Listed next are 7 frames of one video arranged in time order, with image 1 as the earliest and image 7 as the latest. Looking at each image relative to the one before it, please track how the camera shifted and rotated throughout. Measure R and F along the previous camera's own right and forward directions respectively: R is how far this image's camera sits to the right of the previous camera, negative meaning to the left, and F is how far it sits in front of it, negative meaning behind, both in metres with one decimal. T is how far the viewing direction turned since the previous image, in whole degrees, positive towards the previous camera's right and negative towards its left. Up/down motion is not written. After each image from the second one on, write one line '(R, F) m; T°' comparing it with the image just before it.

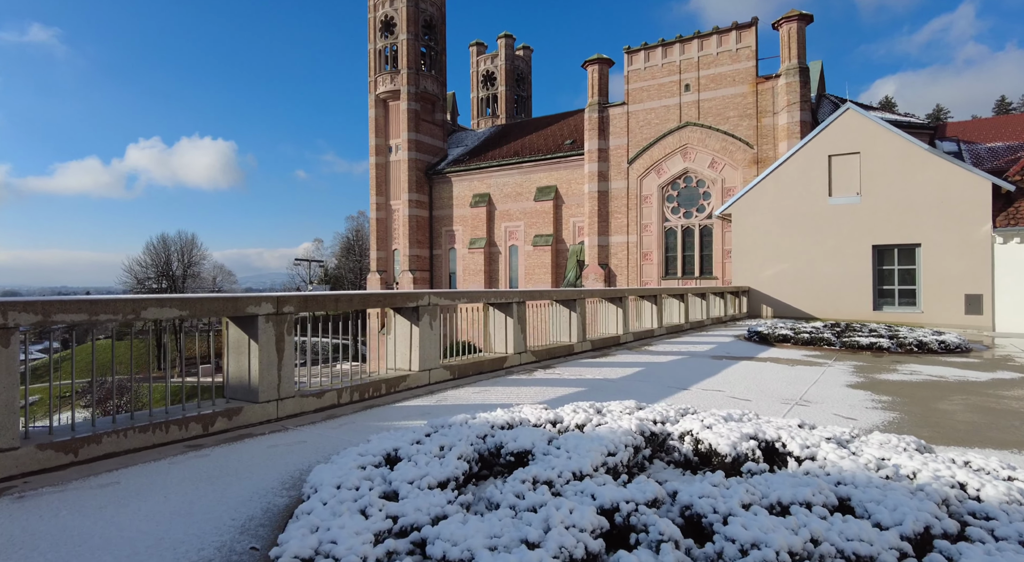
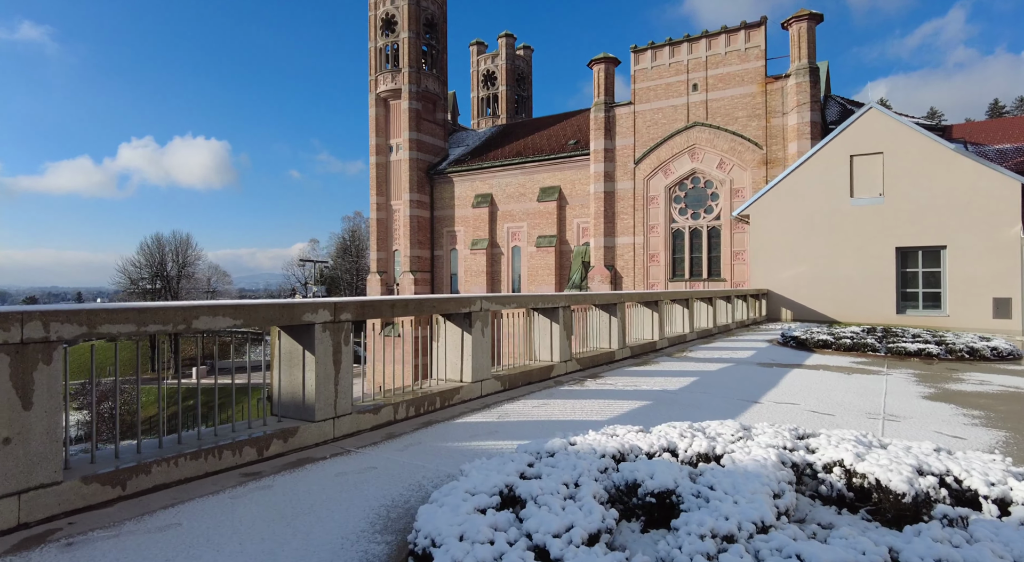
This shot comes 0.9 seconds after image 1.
(-0.5, +0.5) m; +1°
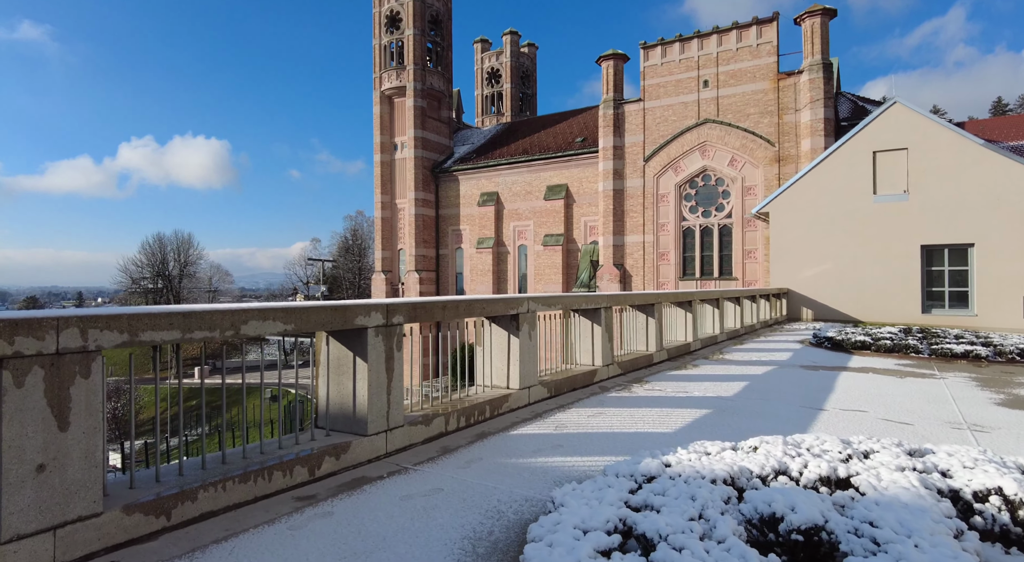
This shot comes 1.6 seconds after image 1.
(-0.4, +0.4) m; 0°
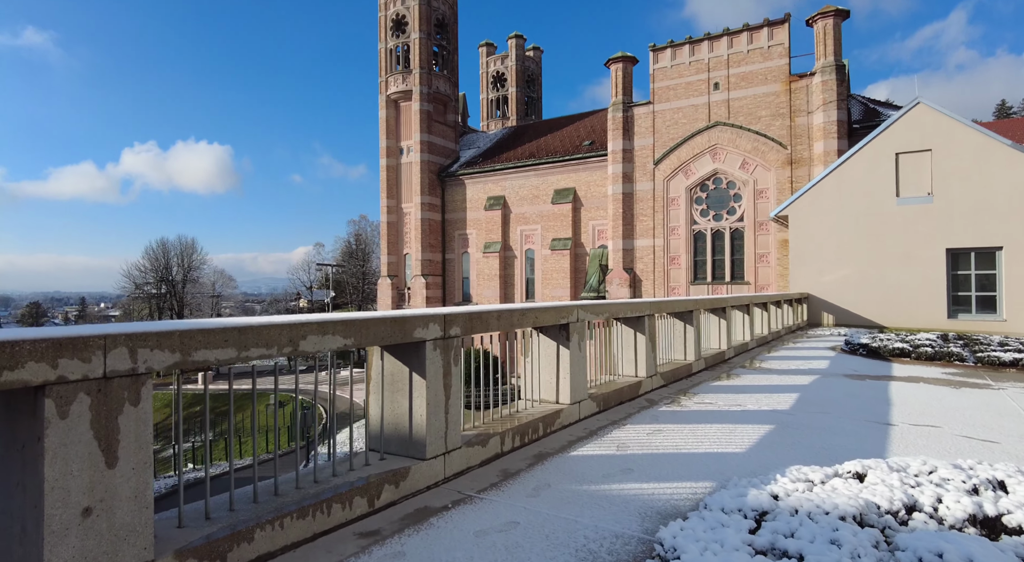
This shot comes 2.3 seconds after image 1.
(-0.3, +0.3) m; 0°
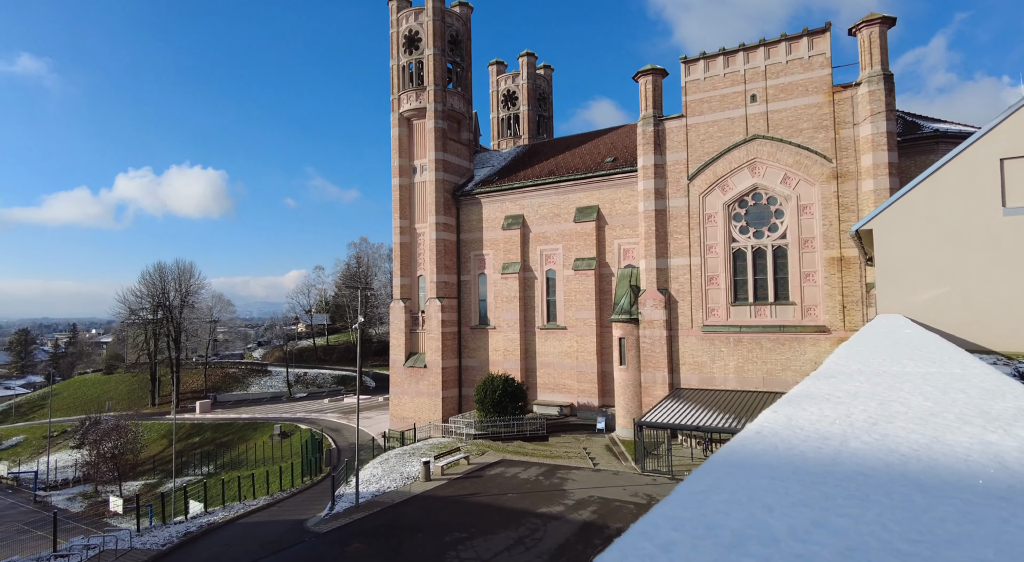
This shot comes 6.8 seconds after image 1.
(-1.6, +1.8) m; 0°
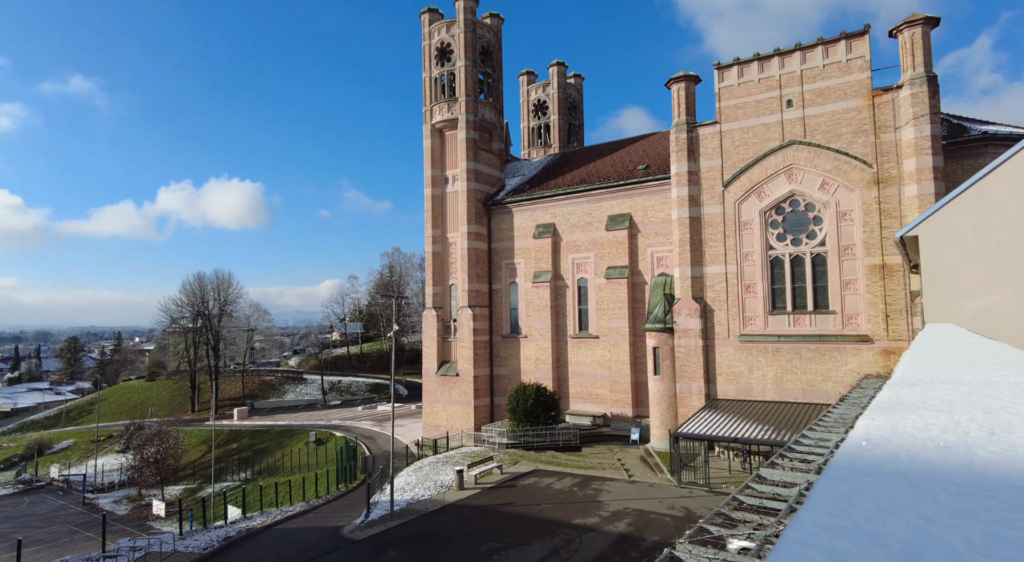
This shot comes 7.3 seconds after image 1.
(0.0, +0.1) m; -3°
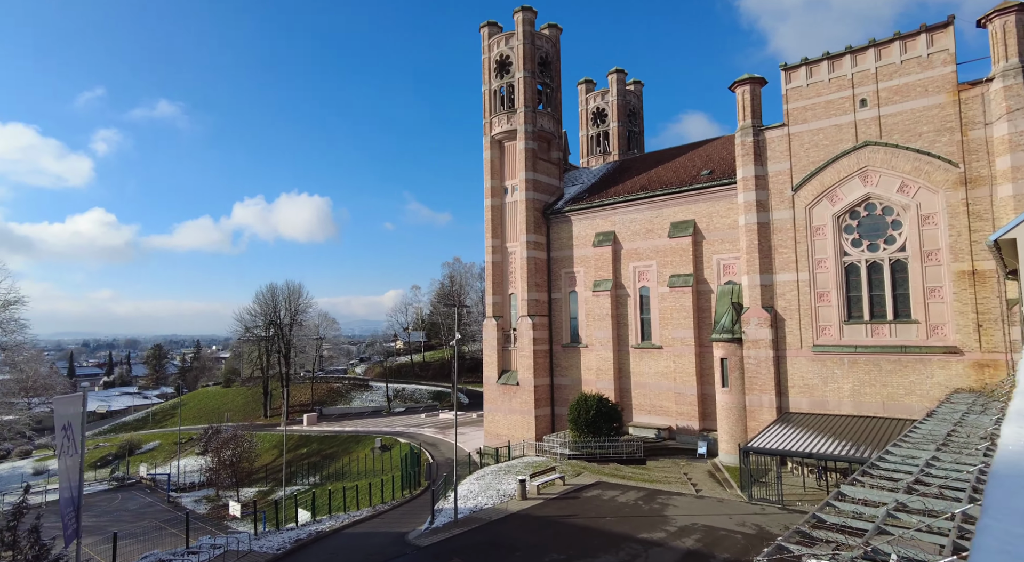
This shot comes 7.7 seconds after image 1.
(-0.1, +0.4) m; -5°
